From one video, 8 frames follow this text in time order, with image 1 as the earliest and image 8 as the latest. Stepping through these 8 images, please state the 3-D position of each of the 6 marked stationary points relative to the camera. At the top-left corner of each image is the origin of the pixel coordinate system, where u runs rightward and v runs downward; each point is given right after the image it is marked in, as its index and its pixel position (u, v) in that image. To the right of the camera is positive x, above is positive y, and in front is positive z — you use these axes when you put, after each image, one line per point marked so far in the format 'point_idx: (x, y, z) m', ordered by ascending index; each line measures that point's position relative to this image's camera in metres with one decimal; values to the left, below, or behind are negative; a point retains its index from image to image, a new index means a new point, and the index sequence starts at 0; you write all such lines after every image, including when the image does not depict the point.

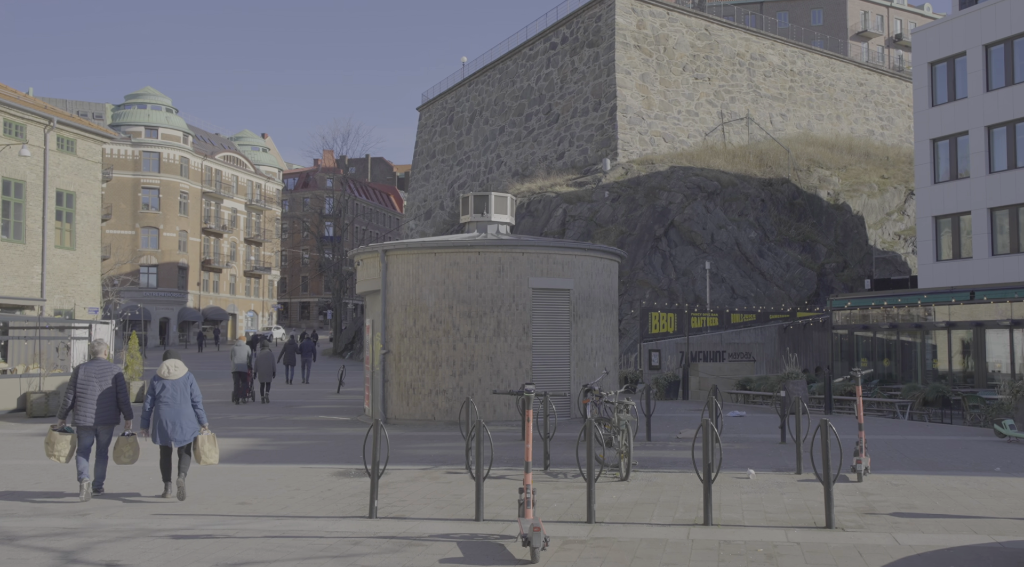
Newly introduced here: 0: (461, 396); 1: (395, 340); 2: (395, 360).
0: (-0.9, -2.1, +17.1) m
1: (-2.2, -1.1, +17.6) m
2: (-2.2, -1.5, +17.6) m
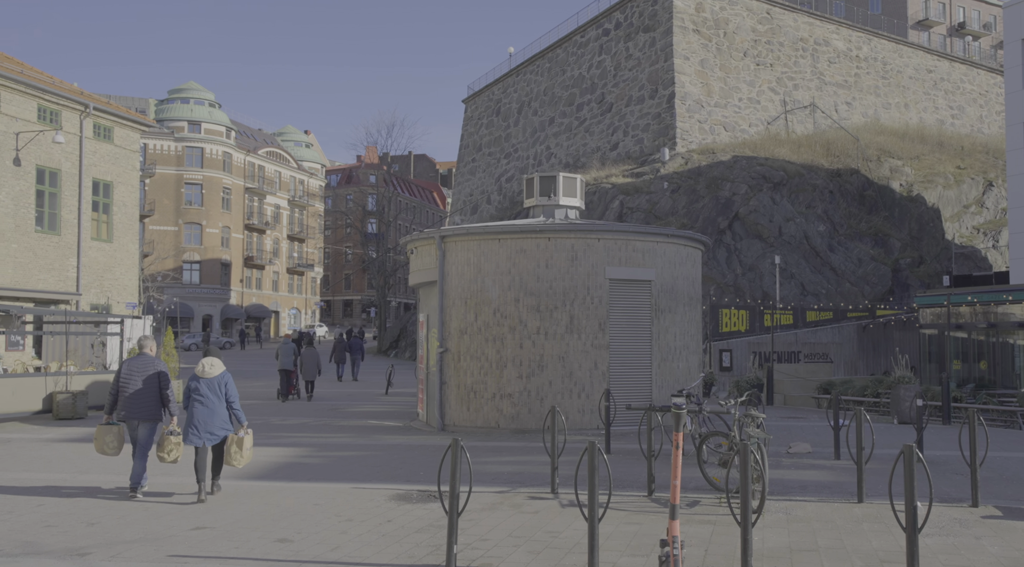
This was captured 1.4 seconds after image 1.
0: (+0.3, -1.9, +15.1) m
1: (-1.0, -0.9, +15.7) m
2: (-1.0, -1.3, +15.6) m
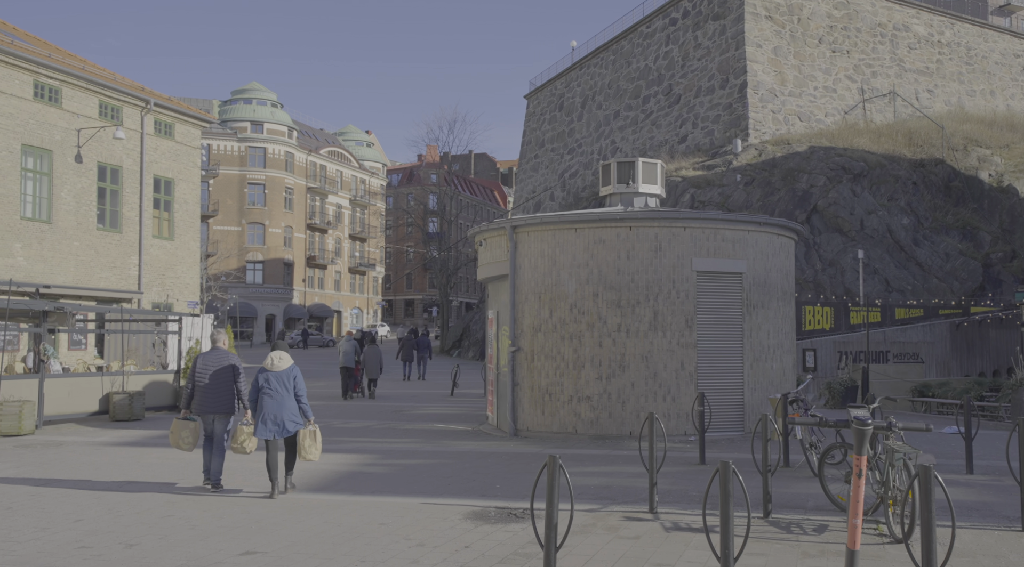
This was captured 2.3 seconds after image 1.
0: (+1.5, -1.8, +13.8) m
1: (+0.3, -0.8, +14.5) m
2: (+0.3, -1.2, +14.5) m
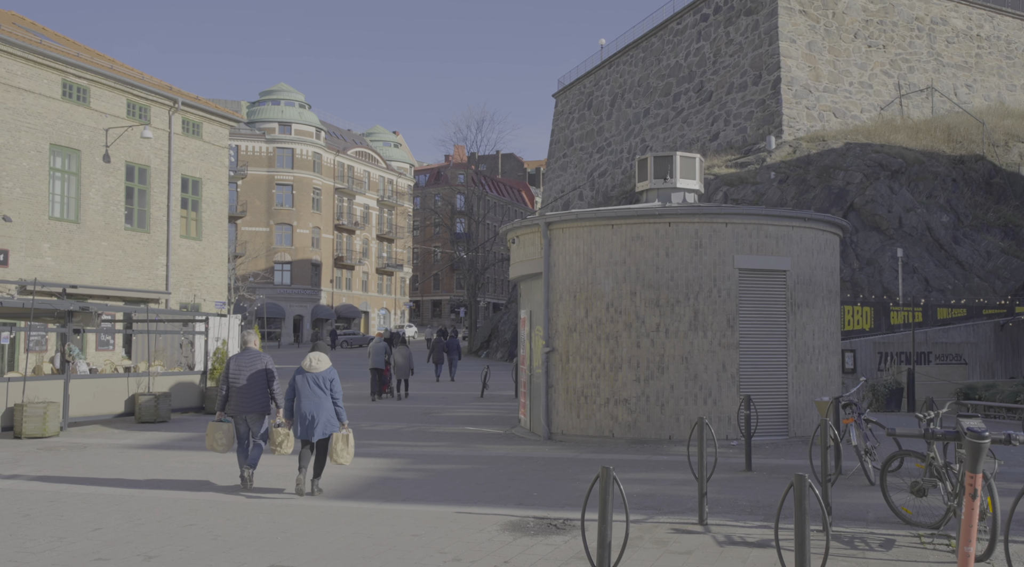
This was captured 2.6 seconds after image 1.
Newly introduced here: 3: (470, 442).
0: (+2.0, -1.8, +13.3) m
1: (+0.8, -0.8, +14.0) m
2: (+0.8, -1.2, +14.0) m
3: (-0.6, -2.4, +14.1) m
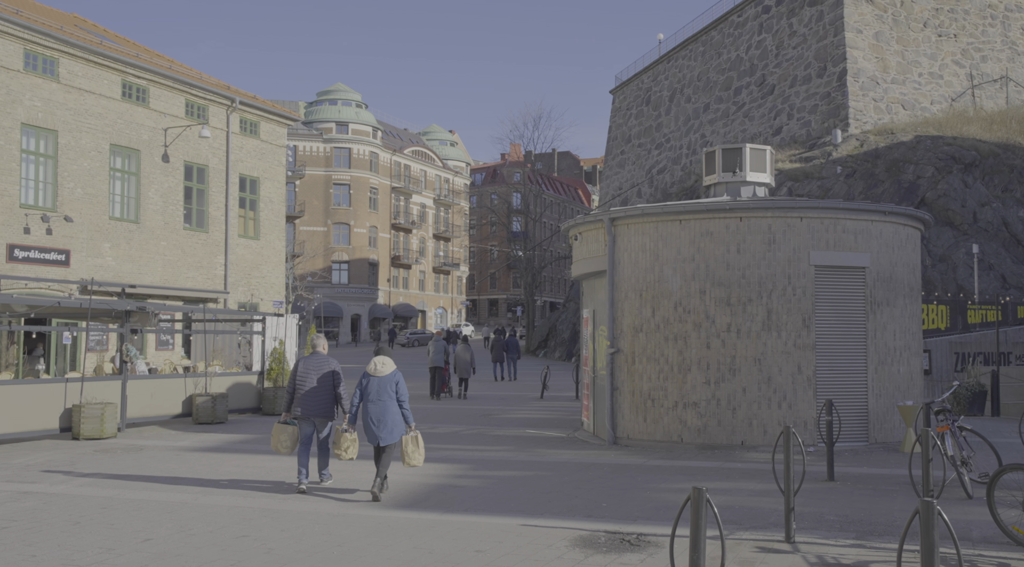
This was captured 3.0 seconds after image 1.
0: (+2.8, -1.7, +12.6) m
1: (+1.7, -0.8, +13.4) m
2: (+1.7, -1.1, +13.4) m
3: (+0.3, -2.4, +13.6) m
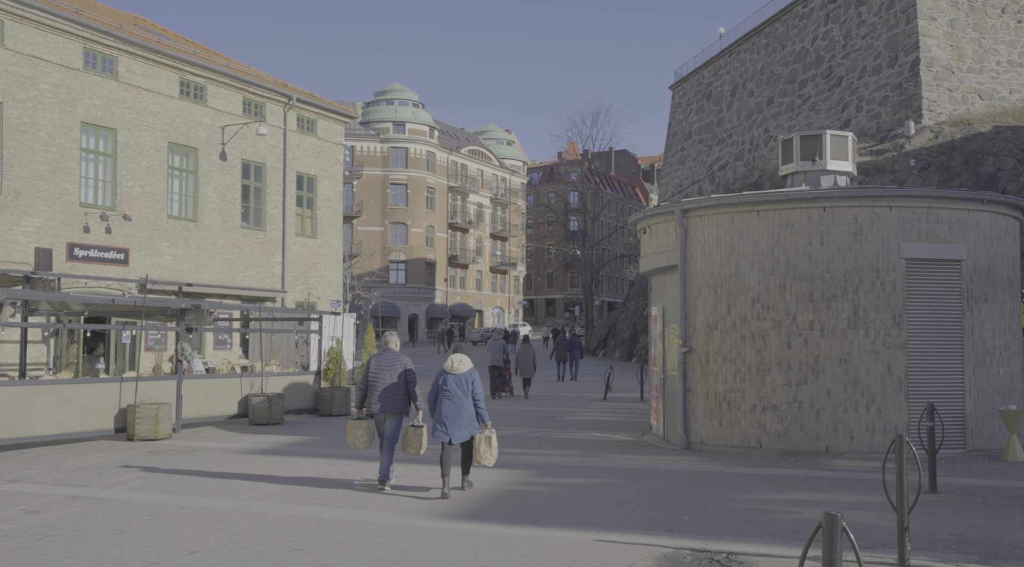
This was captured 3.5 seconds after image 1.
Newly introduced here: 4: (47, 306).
0: (+3.7, -1.7, +11.8) m
1: (+2.6, -0.7, +12.6) m
2: (+2.6, -1.1, +12.6) m
3: (+1.2, -2.3, +12.9) m
4: (-8.7, -0.4, +17.3) m
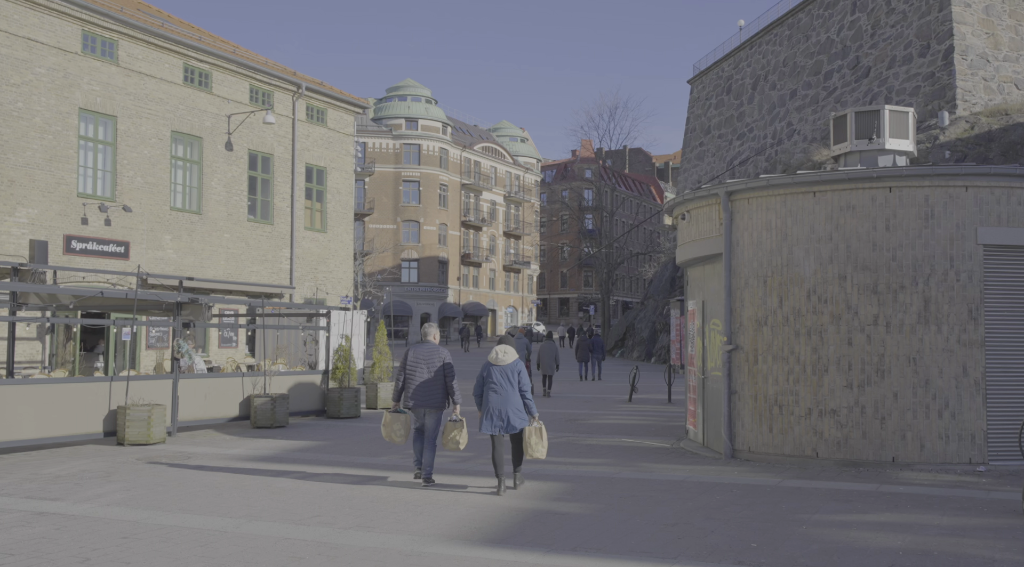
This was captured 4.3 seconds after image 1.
0: (+4.0, -1.6, +10.5) m
1: (+2.9, -0.6, +11.3) m
2: (+2.9, -0.9, +11.3) m
3: (+1.5, -2.2, +11.6) m
4: (-8.3, -0.3, +16.2) m
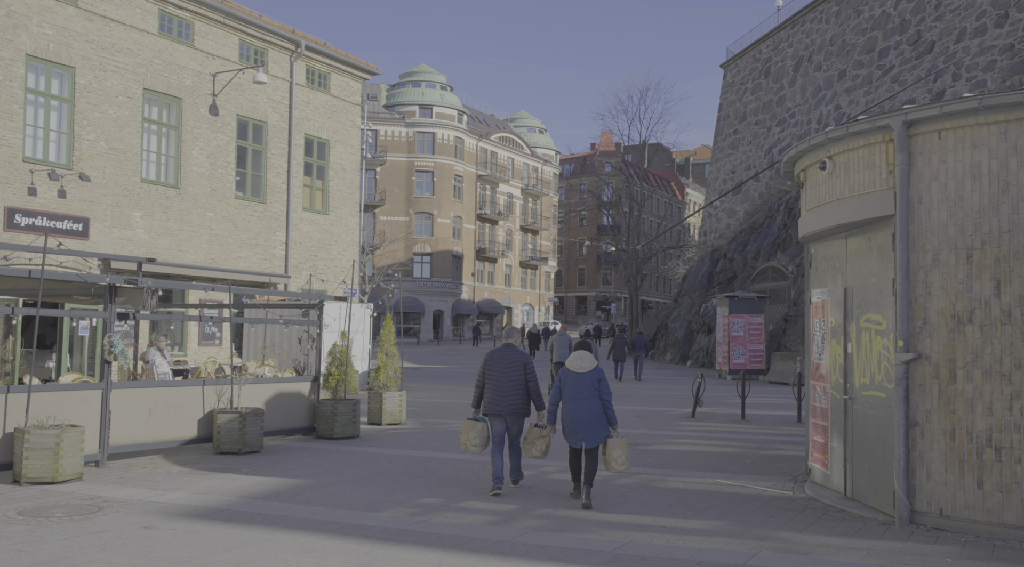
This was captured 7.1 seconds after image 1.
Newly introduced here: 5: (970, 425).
0: (+4.5, -1.4, +6.6) m
1: (+3.4, -0.4, +7.4) m
2: (+3.4, -0.7, +7.4) m
3: (+2.1, -2.0, +7.7) m
4: (-7.7, 0.0, +12.4) m
5: (+3.6, -1.1, +7.3) m
